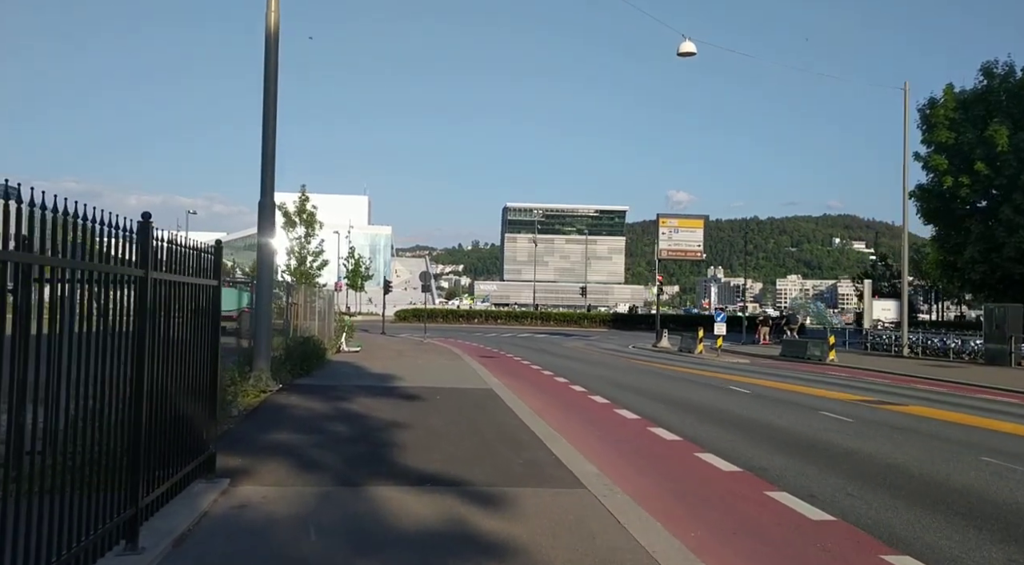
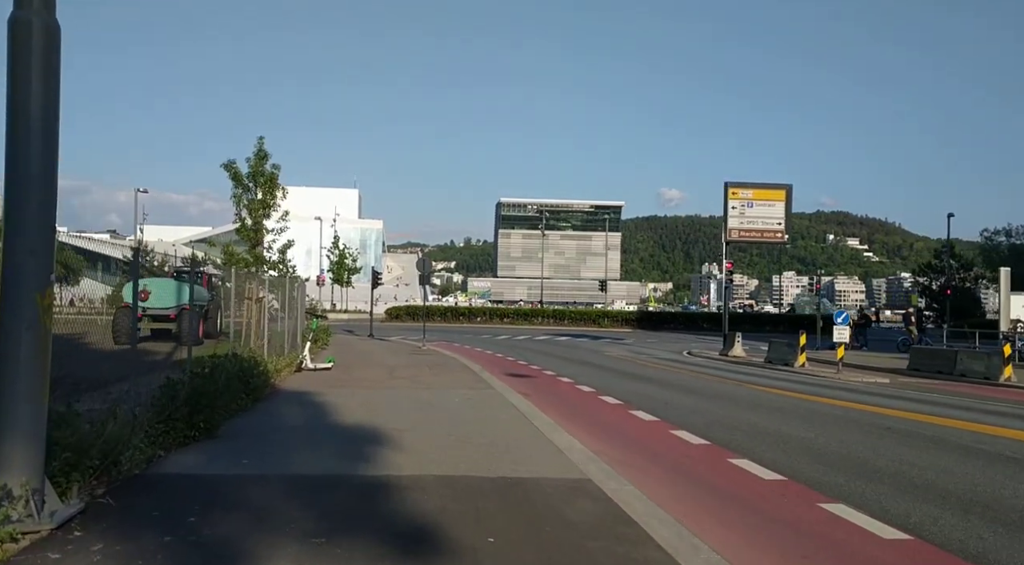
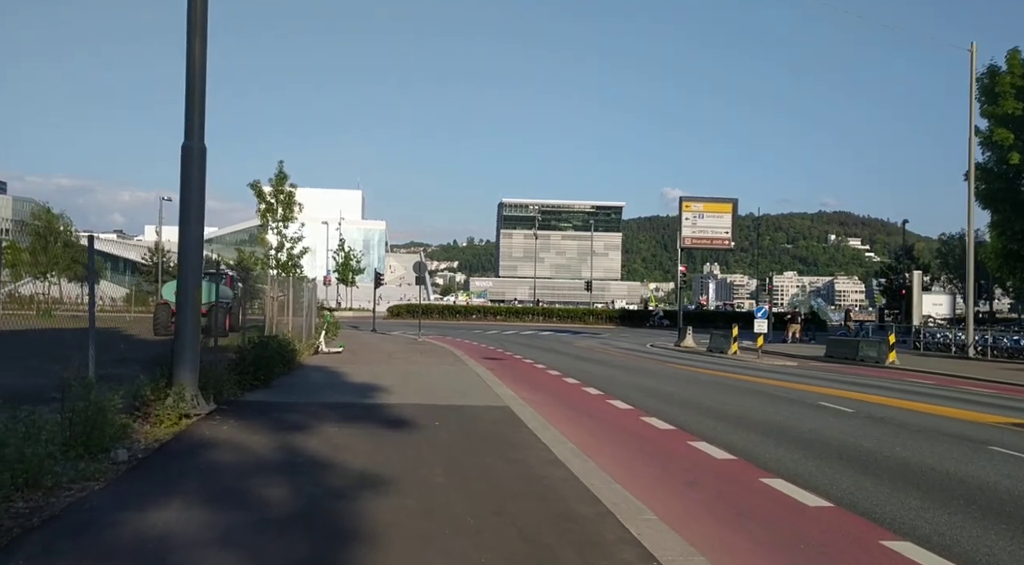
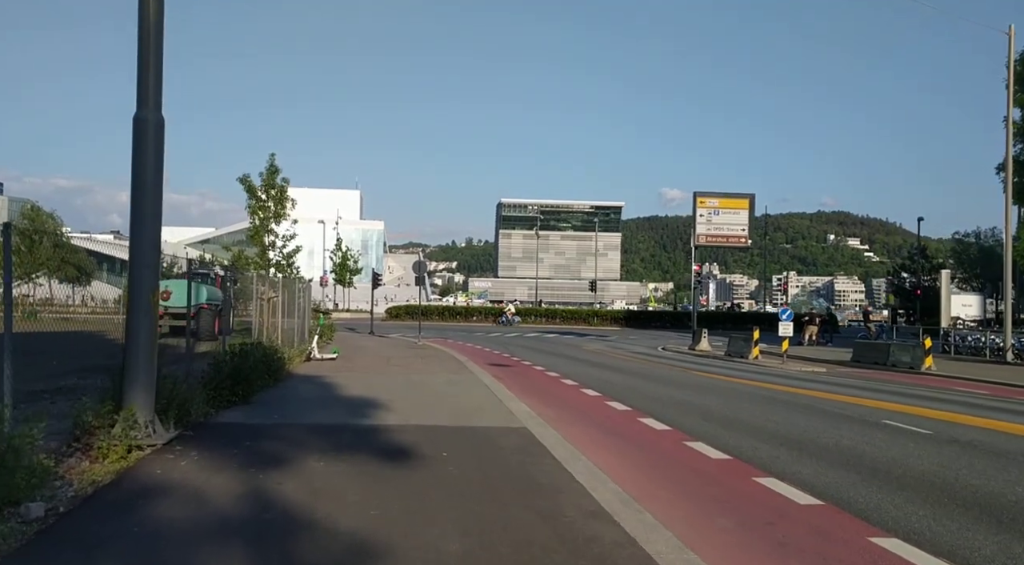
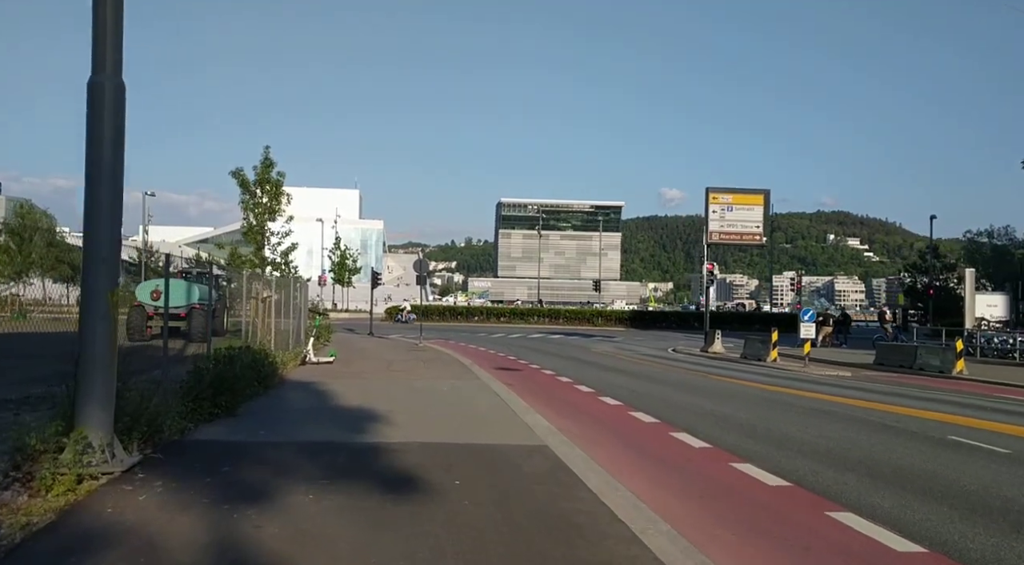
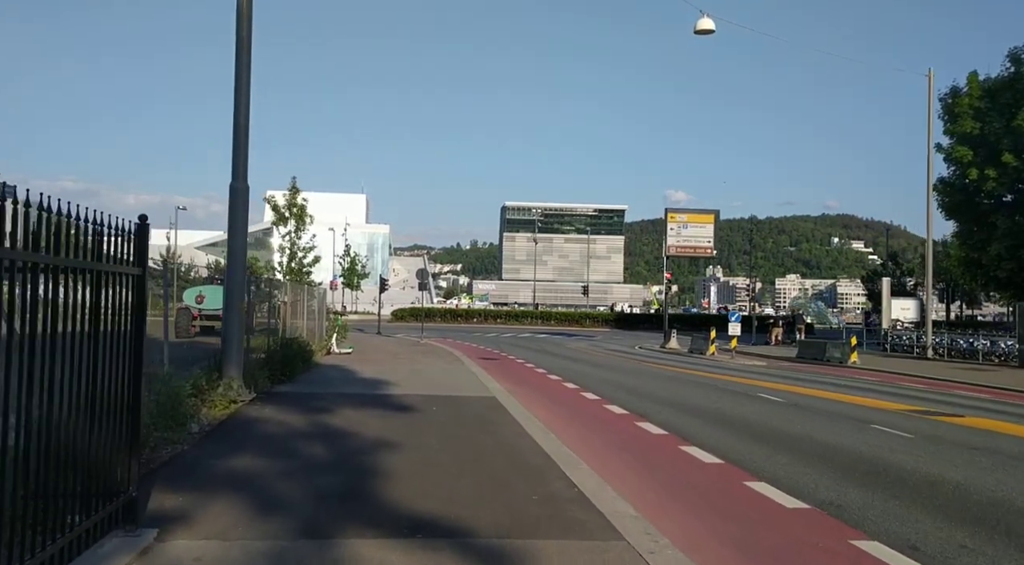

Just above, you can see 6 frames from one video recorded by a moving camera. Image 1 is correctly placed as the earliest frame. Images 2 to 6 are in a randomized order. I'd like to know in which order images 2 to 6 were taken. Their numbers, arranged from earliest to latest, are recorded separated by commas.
6, 3, 4, 5, 2
